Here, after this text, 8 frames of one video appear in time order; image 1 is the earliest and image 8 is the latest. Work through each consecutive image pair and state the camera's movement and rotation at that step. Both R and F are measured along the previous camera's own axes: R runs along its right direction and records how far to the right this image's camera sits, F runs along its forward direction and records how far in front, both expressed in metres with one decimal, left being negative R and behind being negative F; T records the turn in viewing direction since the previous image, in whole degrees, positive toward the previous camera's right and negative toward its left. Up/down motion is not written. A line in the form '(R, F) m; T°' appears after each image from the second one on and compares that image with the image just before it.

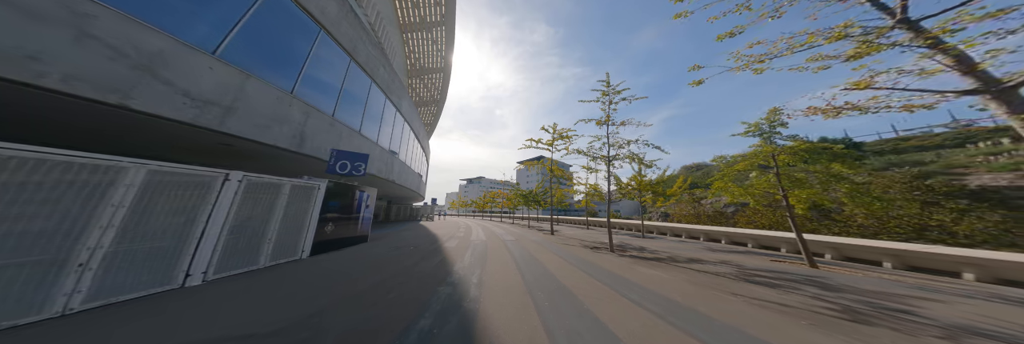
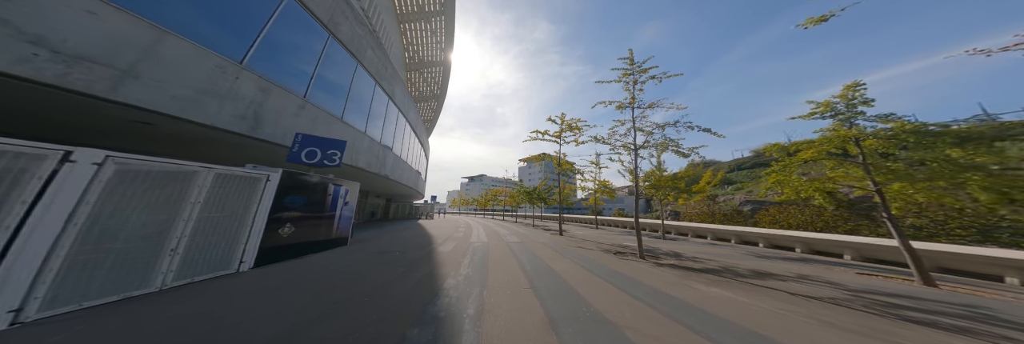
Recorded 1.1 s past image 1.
(-0.2, +1.5) m; 0°
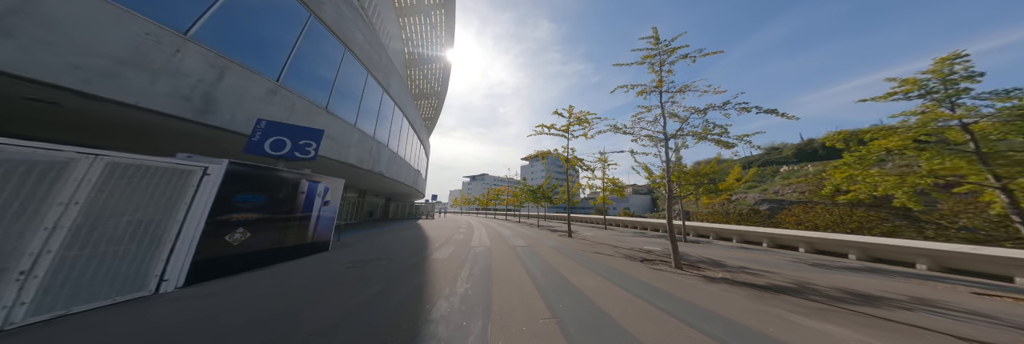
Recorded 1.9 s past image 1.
(-0.2, +1.1) m; 0°
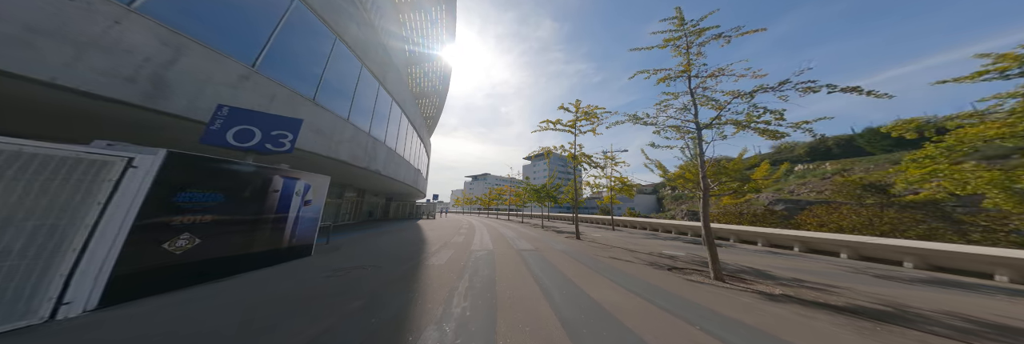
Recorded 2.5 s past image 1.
(-0.1, +0.8) m; -1°
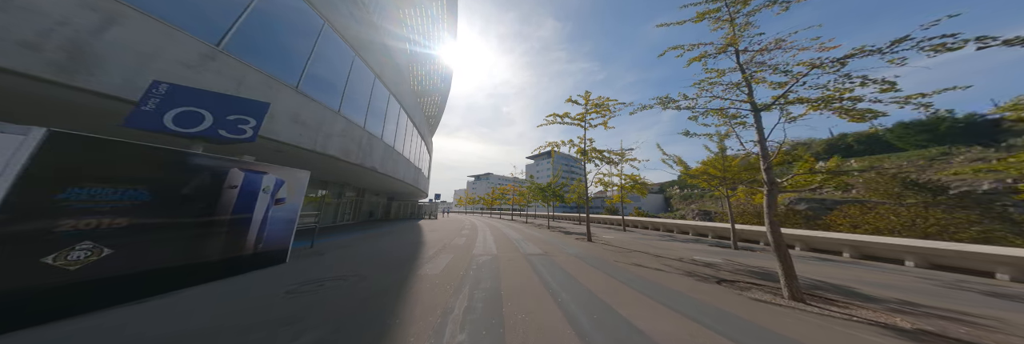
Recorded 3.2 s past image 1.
(-0.2, +1.0) m; -1°
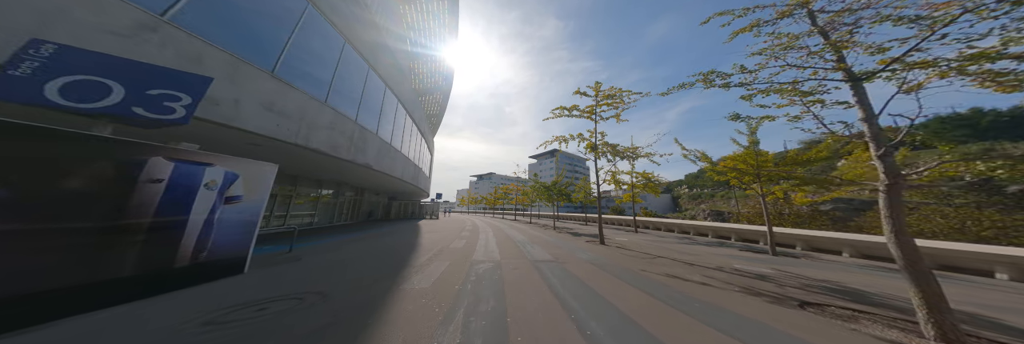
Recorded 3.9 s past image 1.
(-0.1, +1.0) m; -1°
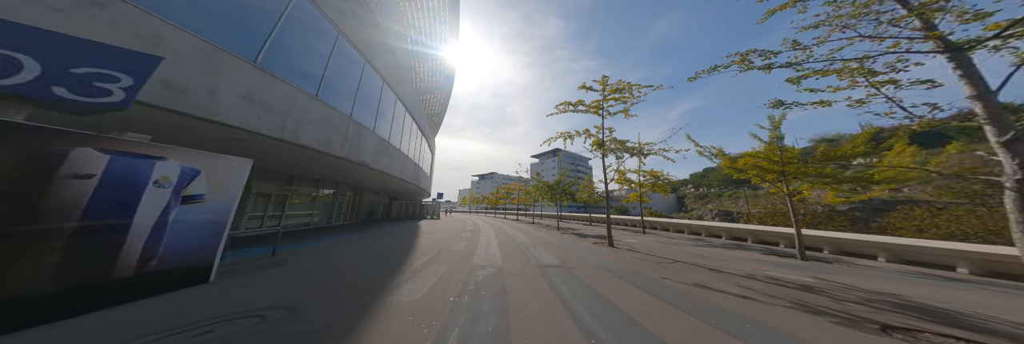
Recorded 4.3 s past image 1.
(-0.1, +0.6) m; 0°
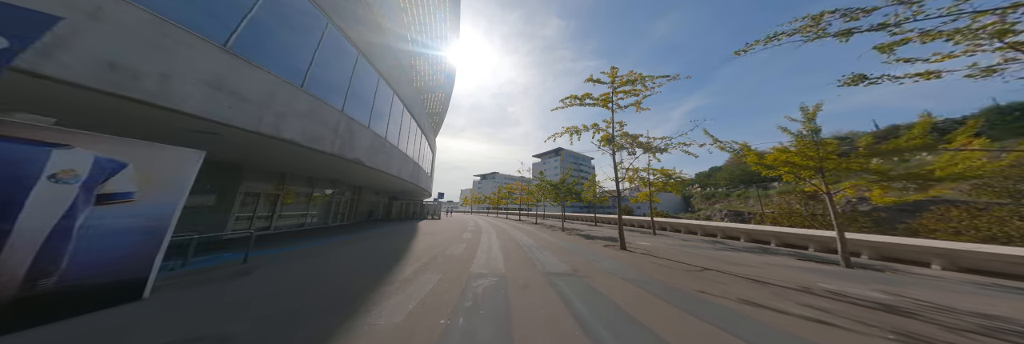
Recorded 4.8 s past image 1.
(-0.1, +0.8) m; 0°
